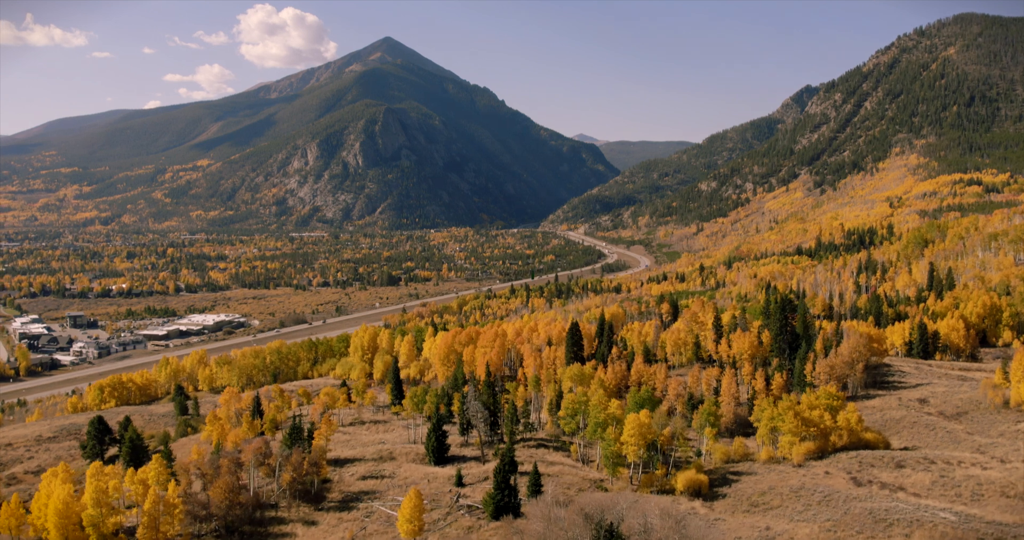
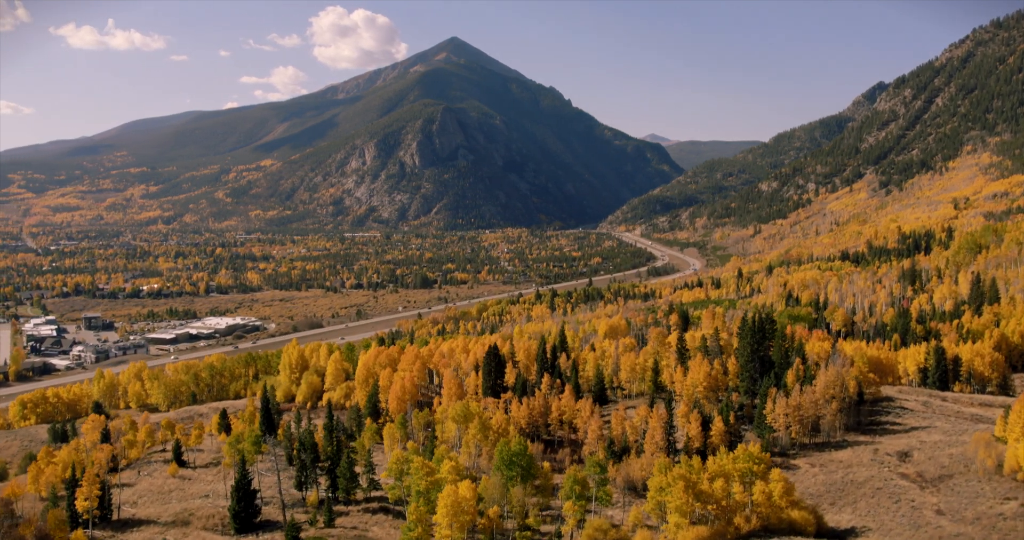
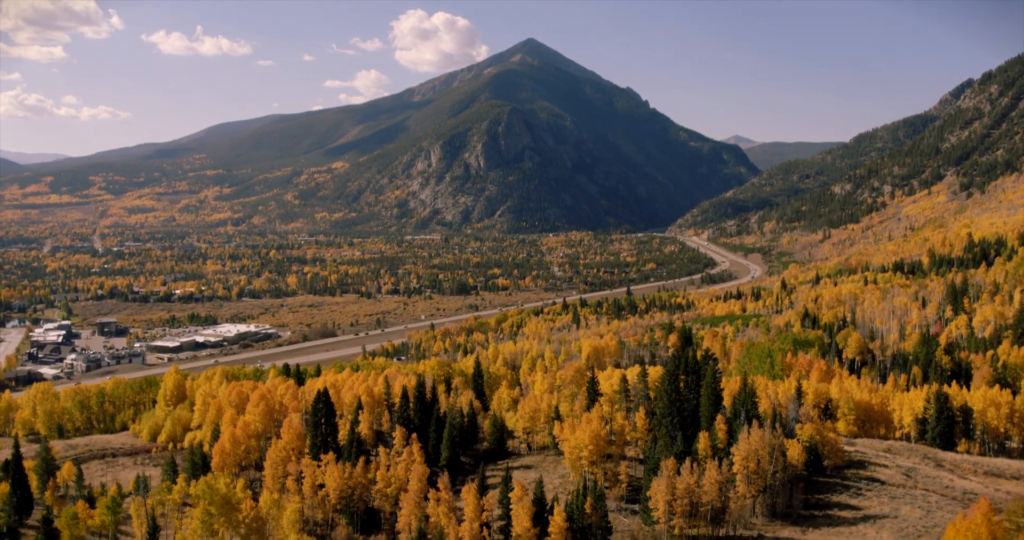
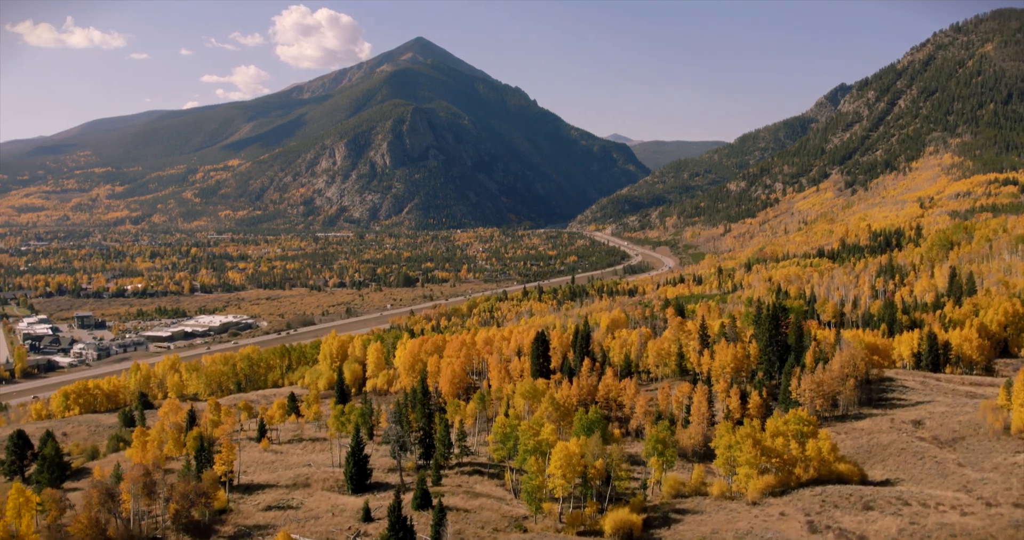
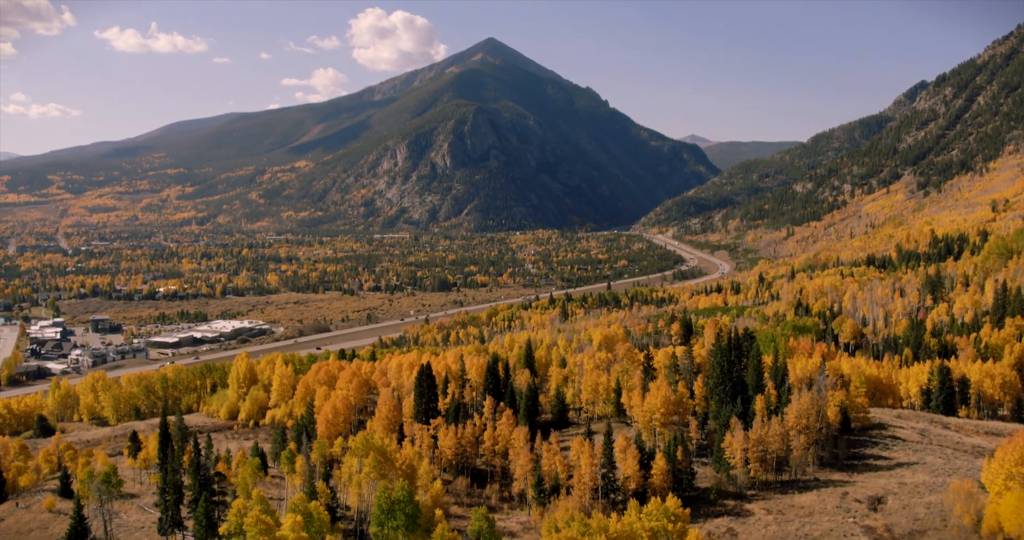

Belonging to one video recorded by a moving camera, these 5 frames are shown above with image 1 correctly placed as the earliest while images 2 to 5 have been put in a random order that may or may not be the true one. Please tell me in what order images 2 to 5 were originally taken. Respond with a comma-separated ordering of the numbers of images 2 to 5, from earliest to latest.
4, 2, 5, 3
